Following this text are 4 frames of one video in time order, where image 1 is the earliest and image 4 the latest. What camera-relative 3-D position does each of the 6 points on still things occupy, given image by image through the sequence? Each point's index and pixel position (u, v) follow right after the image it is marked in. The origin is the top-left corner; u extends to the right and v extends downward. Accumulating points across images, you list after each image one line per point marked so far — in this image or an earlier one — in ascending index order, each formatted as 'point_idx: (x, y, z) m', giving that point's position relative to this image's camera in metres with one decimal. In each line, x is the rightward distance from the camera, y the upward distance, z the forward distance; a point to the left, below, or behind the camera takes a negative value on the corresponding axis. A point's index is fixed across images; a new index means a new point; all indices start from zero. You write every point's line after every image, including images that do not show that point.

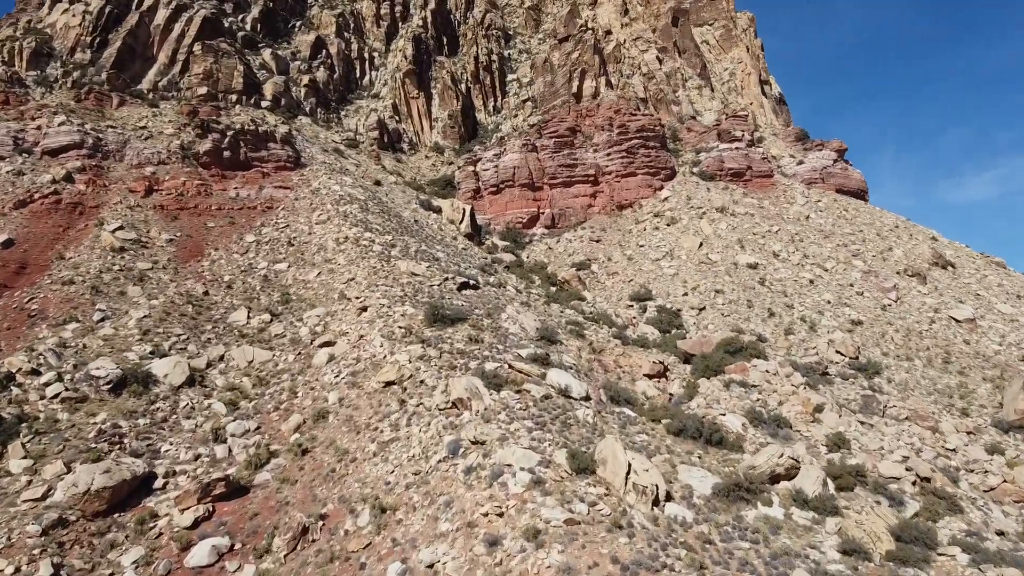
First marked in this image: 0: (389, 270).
0: (-2.9, +0.4, +19.3) m
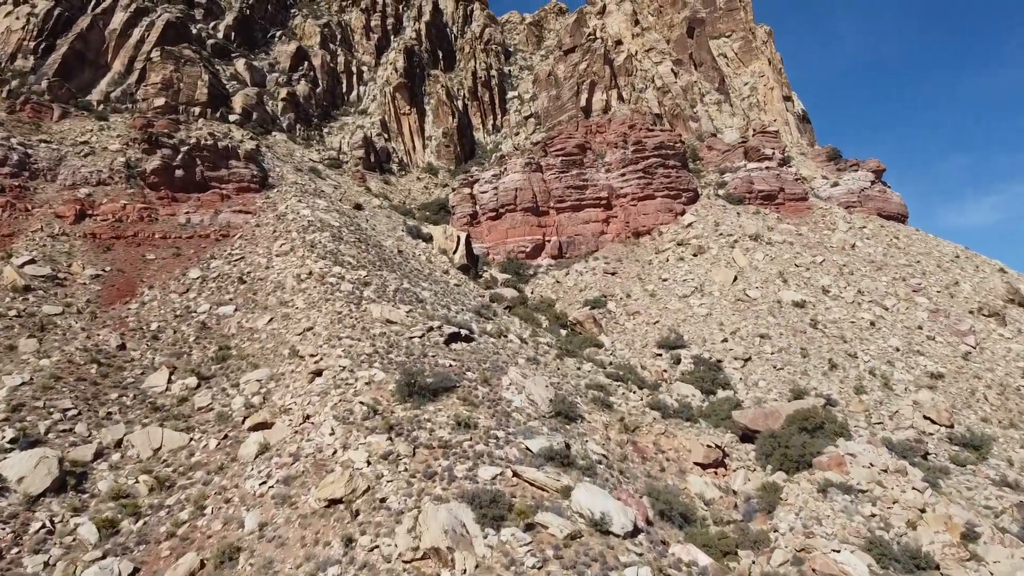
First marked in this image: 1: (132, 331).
0: (-2.8, -0.5, +15.0) m
1: (-7.4, -0.8, +15.8) m
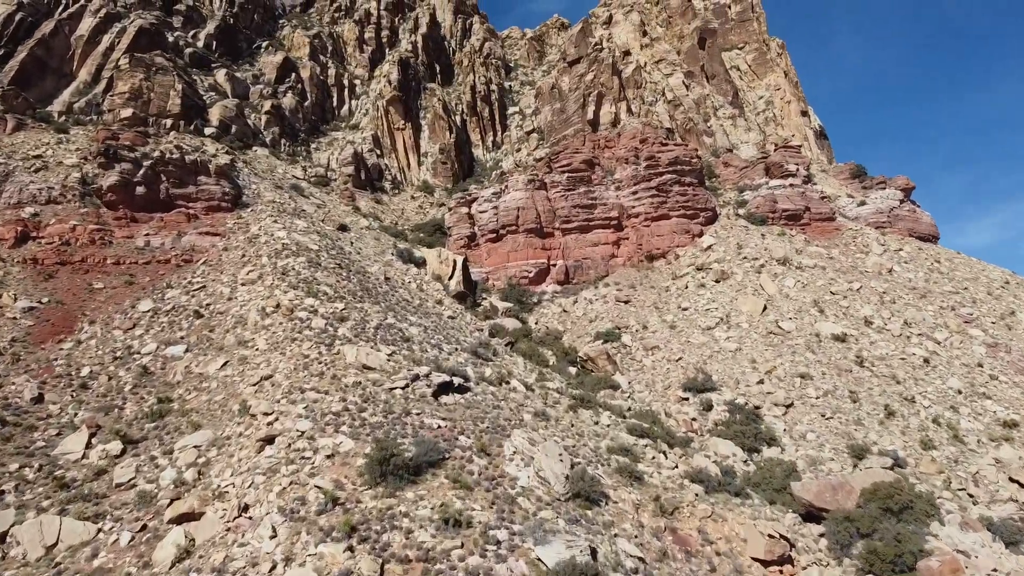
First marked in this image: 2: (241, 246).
0: (-2.8, -1.1, +12.3) m
1: (-7.3, -1.4, +13.1) m
2: (-6.5, +1.0, +19.5) m
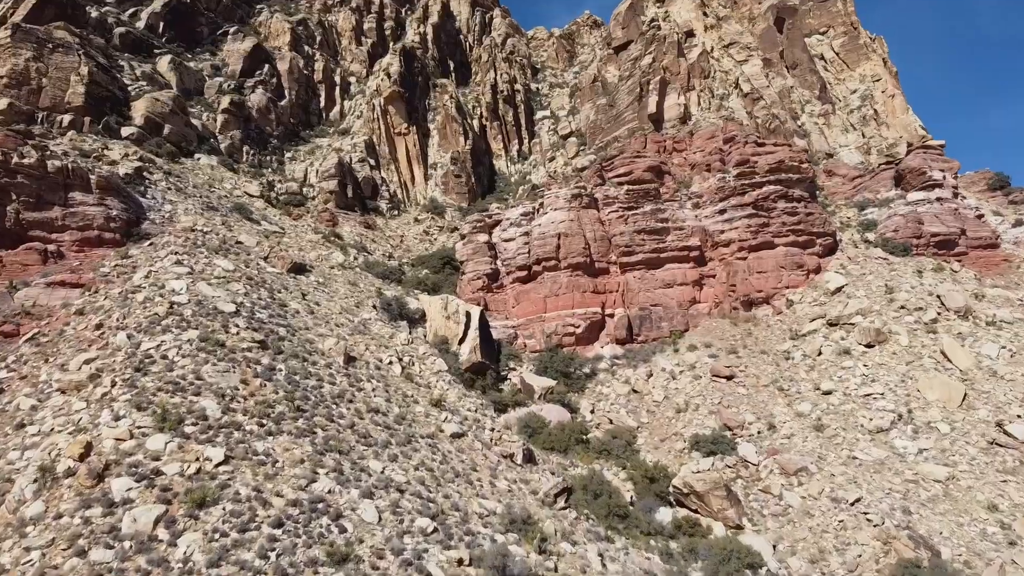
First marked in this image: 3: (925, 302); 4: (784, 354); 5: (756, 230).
0: (-2.3, -2.2, +4.3) m
1: (-6.8, -2.6, +5.2) m
2: (-5.8, -0.3, +11.6) m
3: (+8.2, -0.3, +16.2) m
4: (+5.5, -1.3, +16.4) m
5: (+5.8, +1.3, +19.1) m
